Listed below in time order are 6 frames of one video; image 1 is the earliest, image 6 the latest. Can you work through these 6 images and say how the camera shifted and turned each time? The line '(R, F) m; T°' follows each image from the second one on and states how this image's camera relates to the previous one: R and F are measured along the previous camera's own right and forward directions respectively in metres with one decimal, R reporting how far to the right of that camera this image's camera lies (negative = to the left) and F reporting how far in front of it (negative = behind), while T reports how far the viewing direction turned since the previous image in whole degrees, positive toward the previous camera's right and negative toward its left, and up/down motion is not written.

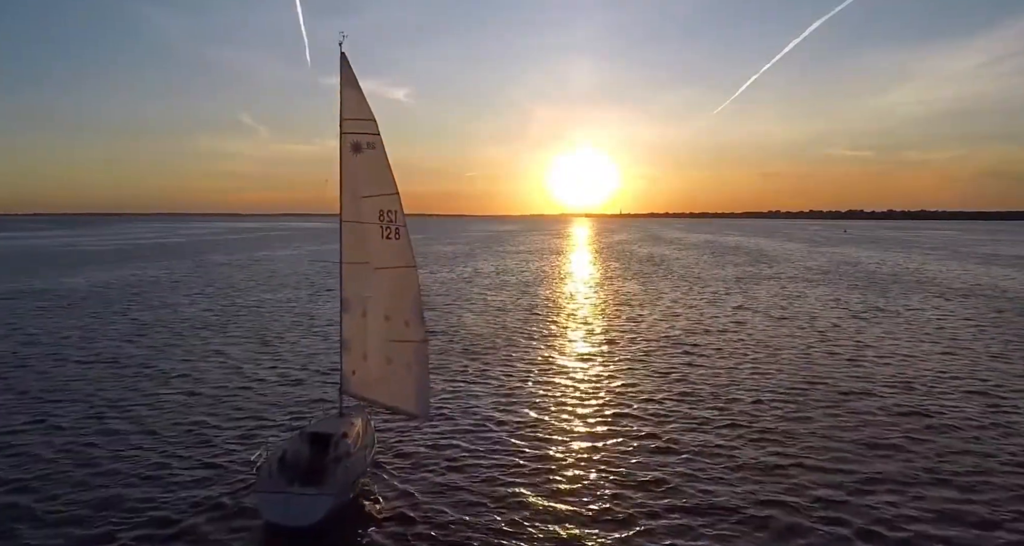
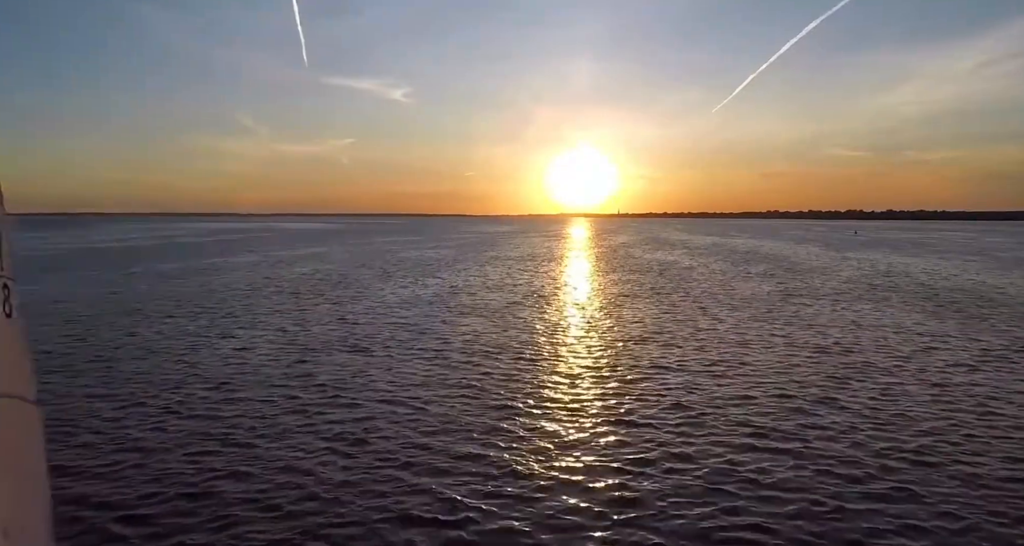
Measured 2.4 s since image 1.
(+1.0, +8.6) m; 0°
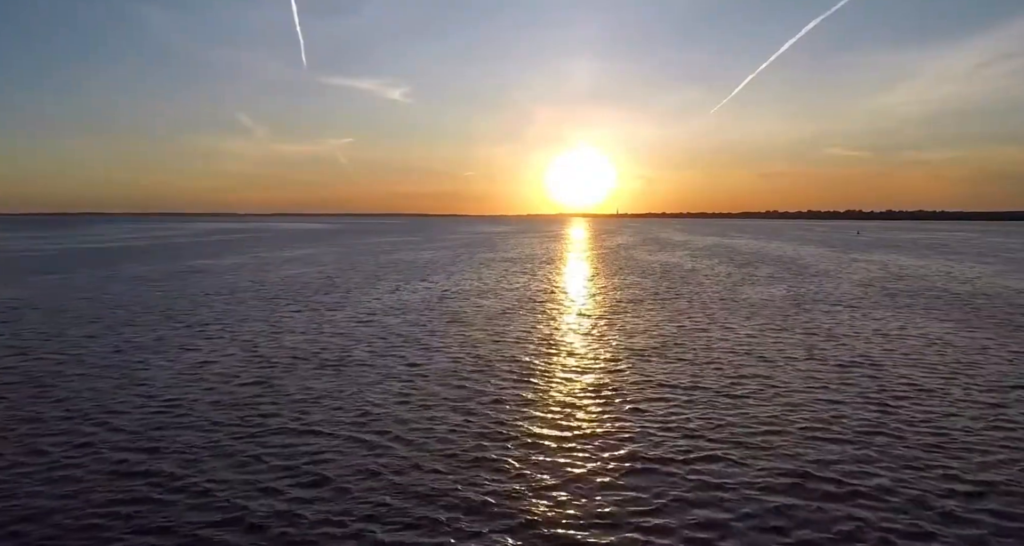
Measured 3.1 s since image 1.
(+0.2, +2.4) m; 0°
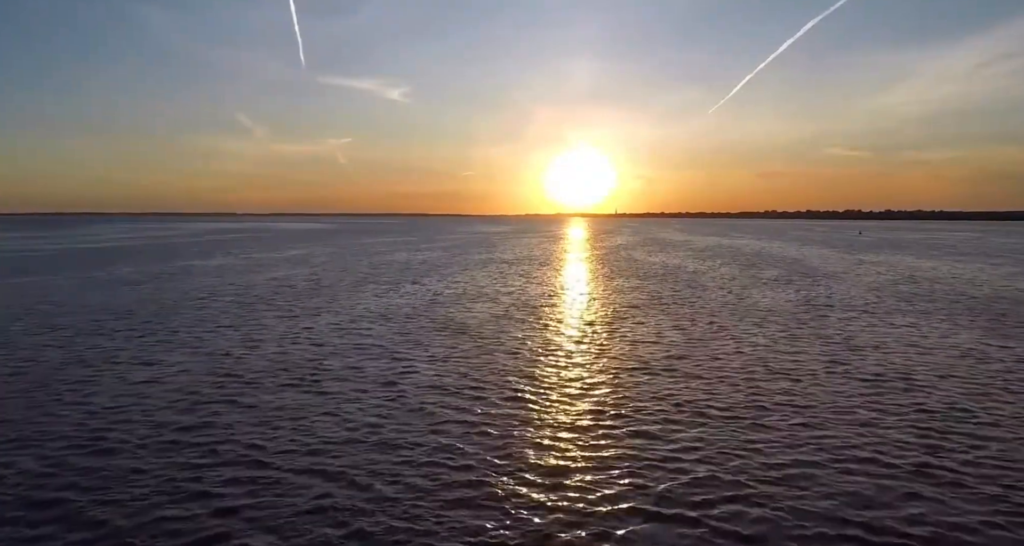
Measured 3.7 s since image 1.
(+0.2, +2.0) m; 0°
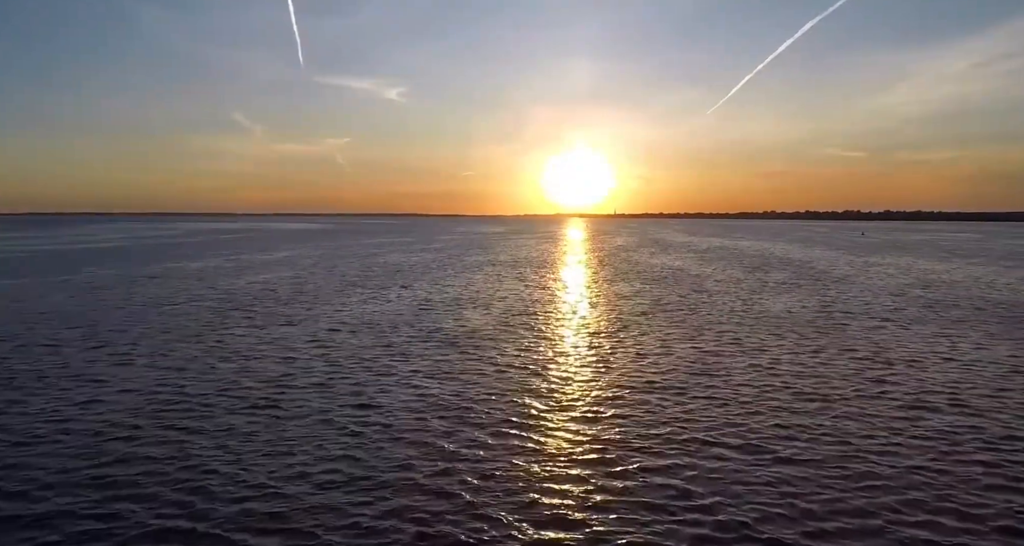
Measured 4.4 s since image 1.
(+0.2, +2.4) m; 0°
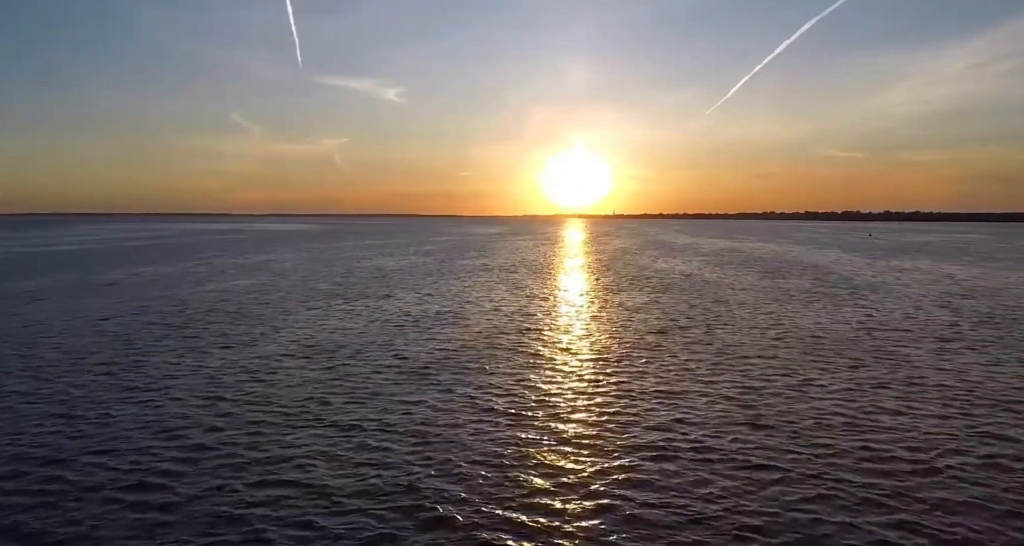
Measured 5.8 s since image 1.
(+0.3, +4.7) m; 0°
